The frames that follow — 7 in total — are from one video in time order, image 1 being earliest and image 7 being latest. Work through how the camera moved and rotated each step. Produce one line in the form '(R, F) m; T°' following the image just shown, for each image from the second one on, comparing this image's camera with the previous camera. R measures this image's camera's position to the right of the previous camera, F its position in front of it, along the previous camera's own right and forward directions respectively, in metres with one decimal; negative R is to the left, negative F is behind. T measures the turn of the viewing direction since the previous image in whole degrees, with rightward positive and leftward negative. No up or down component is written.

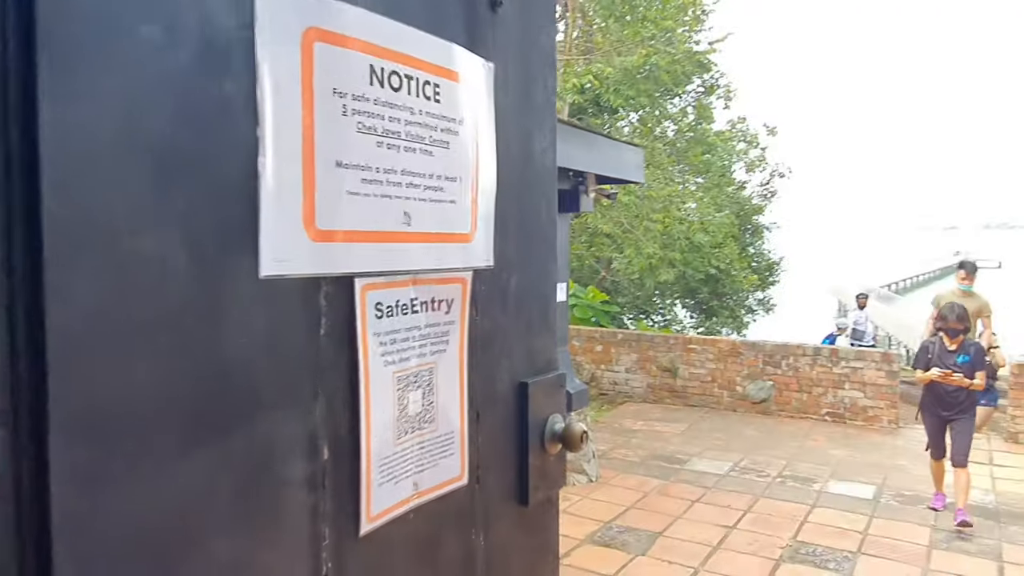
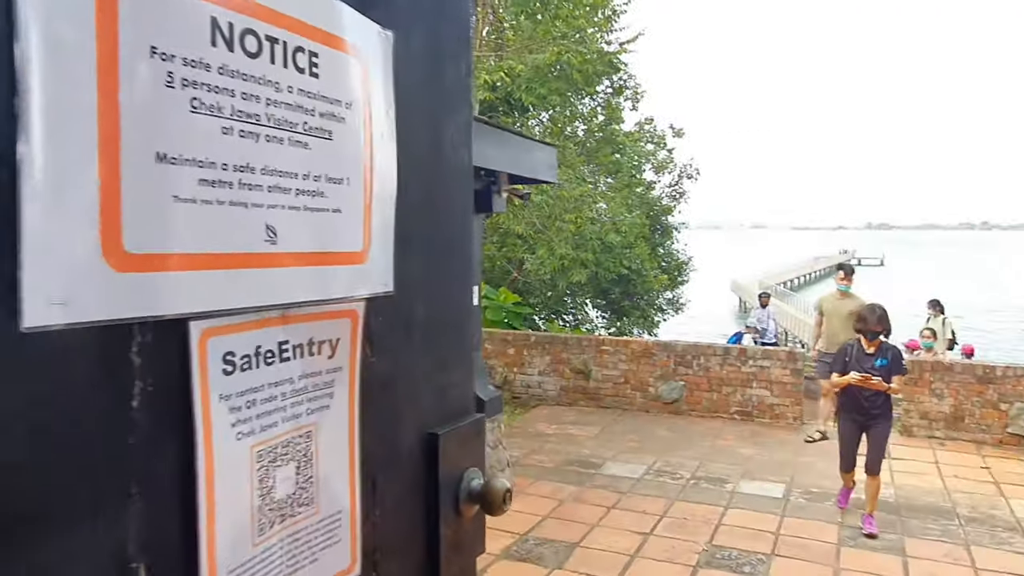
(0.0, +0.3) m; +8°
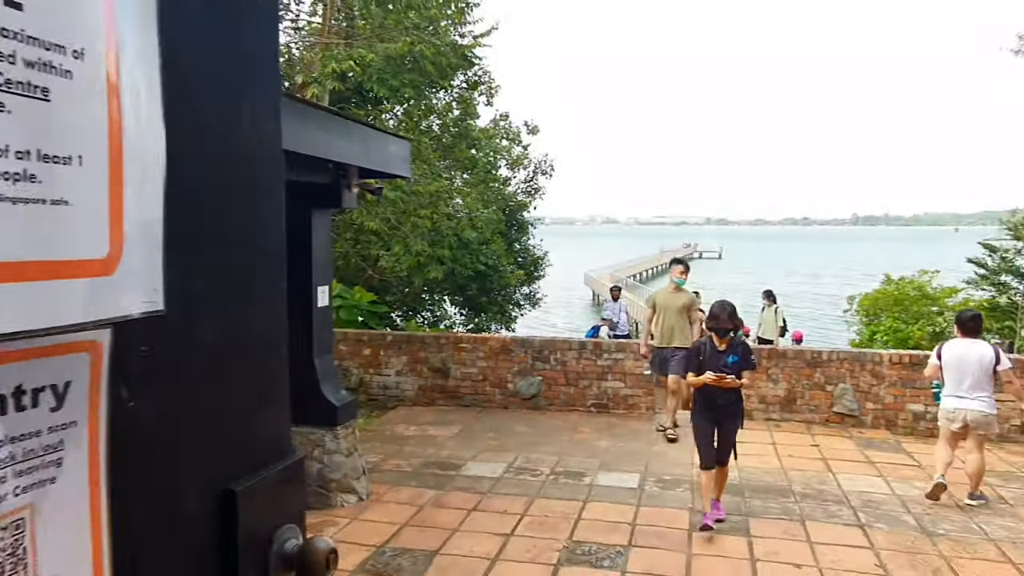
(0.0, +0.2) m; +12°
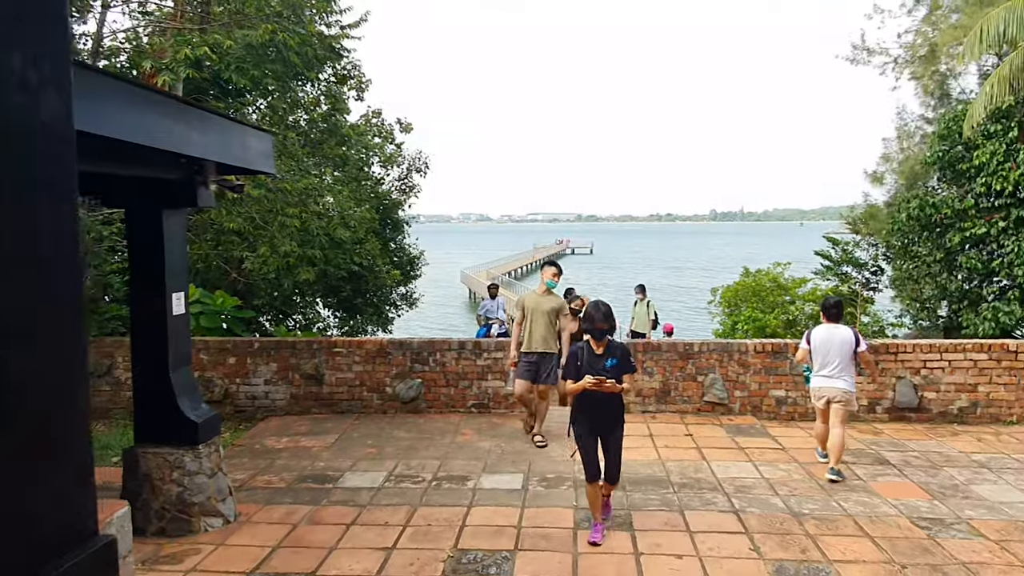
(0.0, +0.1) m; +10°
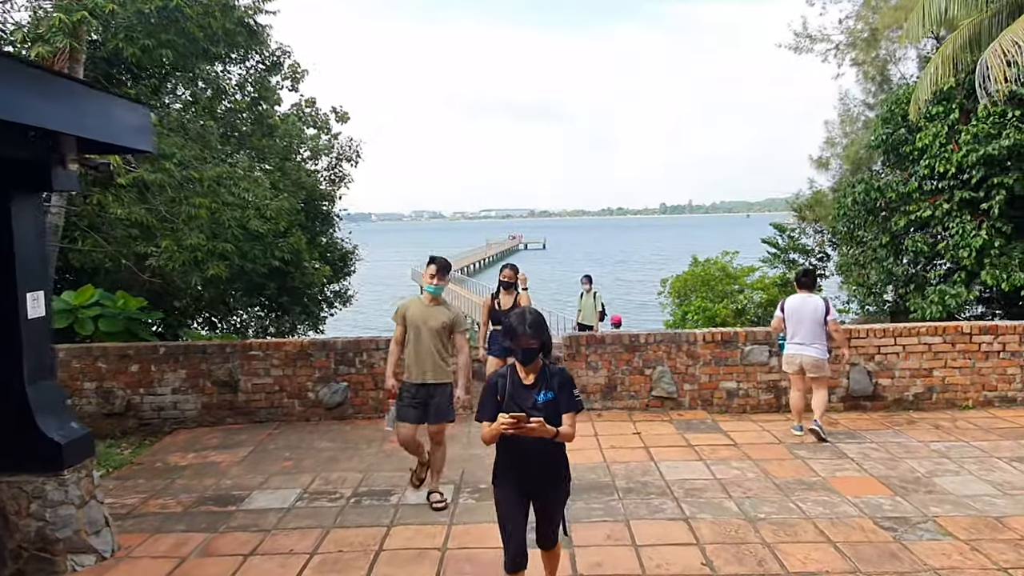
(+0.2, +0.6) m; +4°
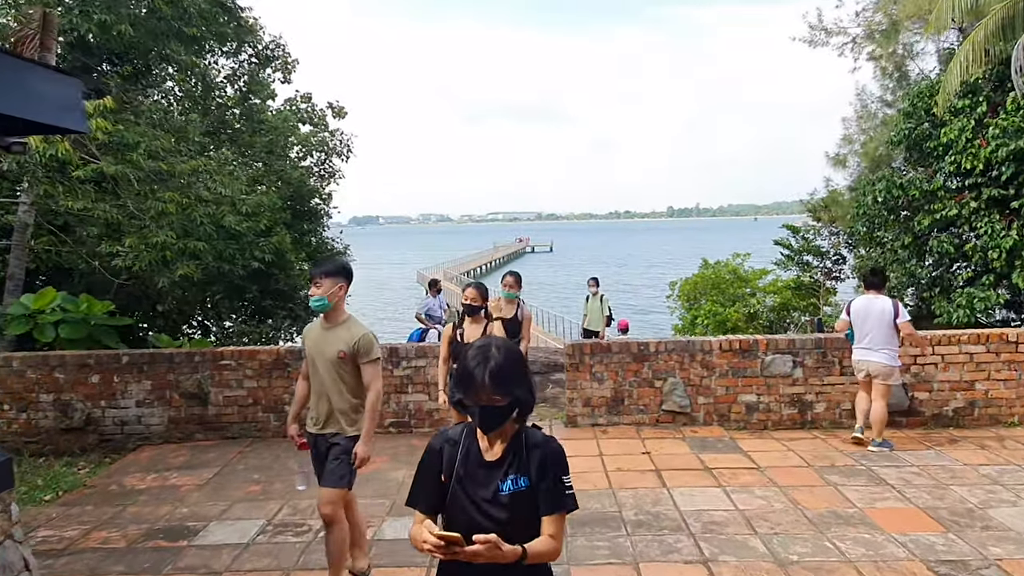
(+0.1, +0.6) m; -1°
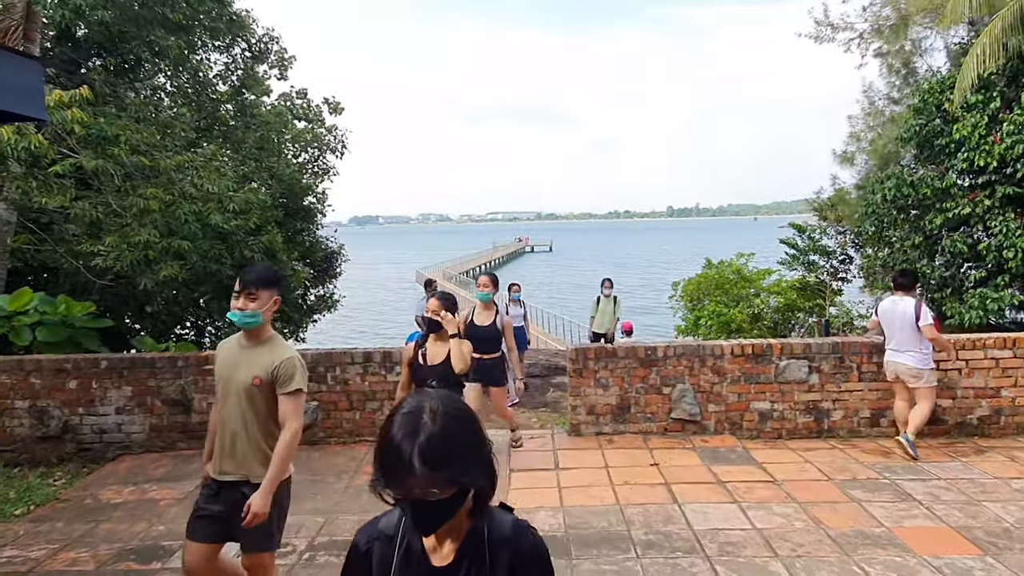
(0.0, +0.3) m; 0°
